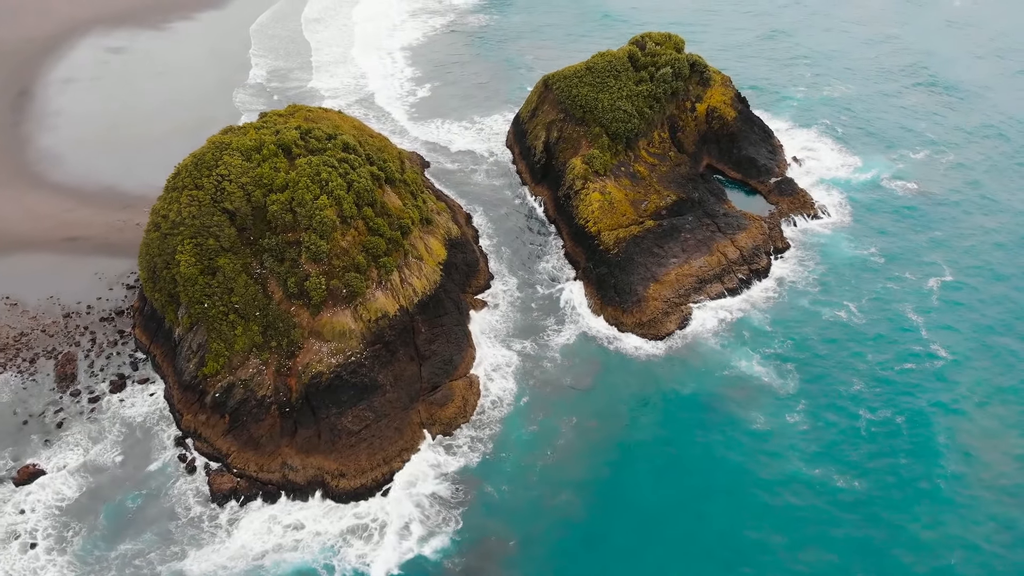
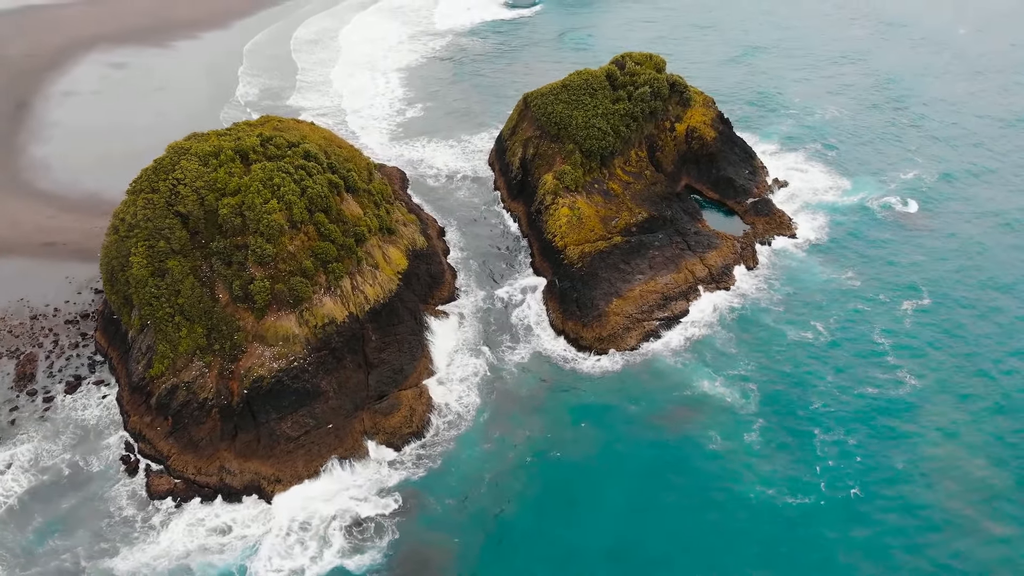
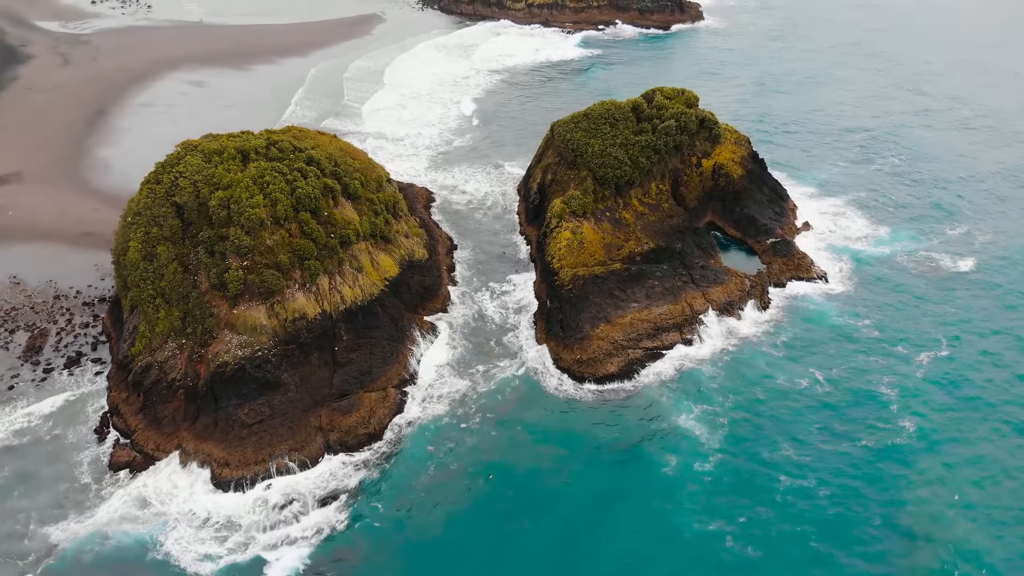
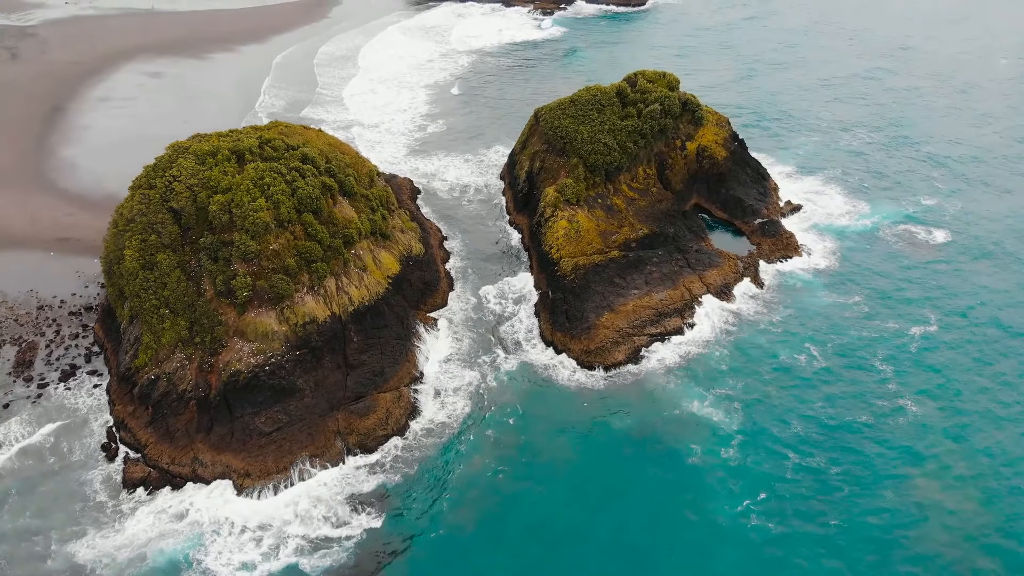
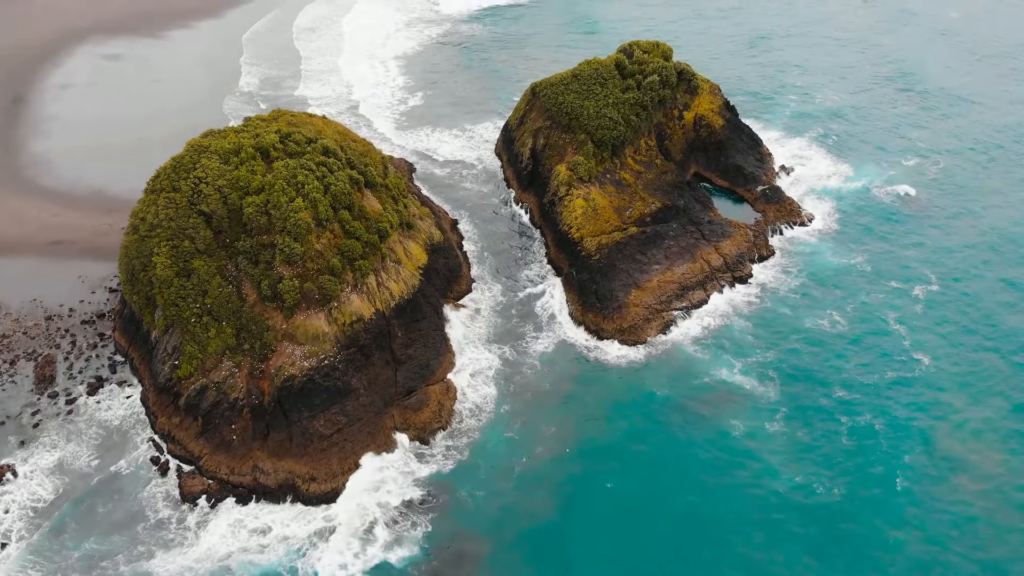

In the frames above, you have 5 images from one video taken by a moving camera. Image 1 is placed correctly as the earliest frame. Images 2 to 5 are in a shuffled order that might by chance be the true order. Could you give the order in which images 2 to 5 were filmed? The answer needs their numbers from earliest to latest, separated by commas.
5, 2, 4, 3
